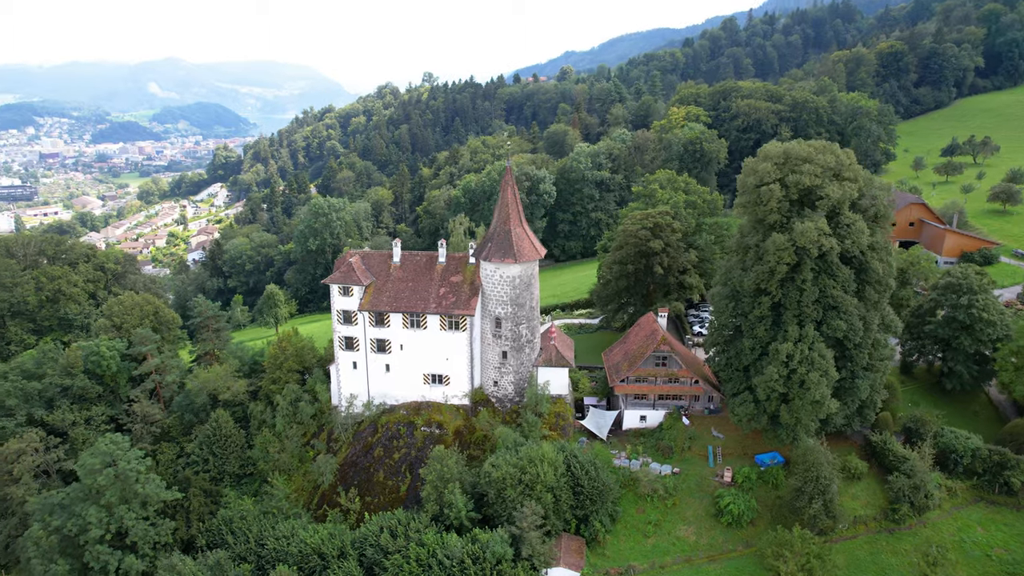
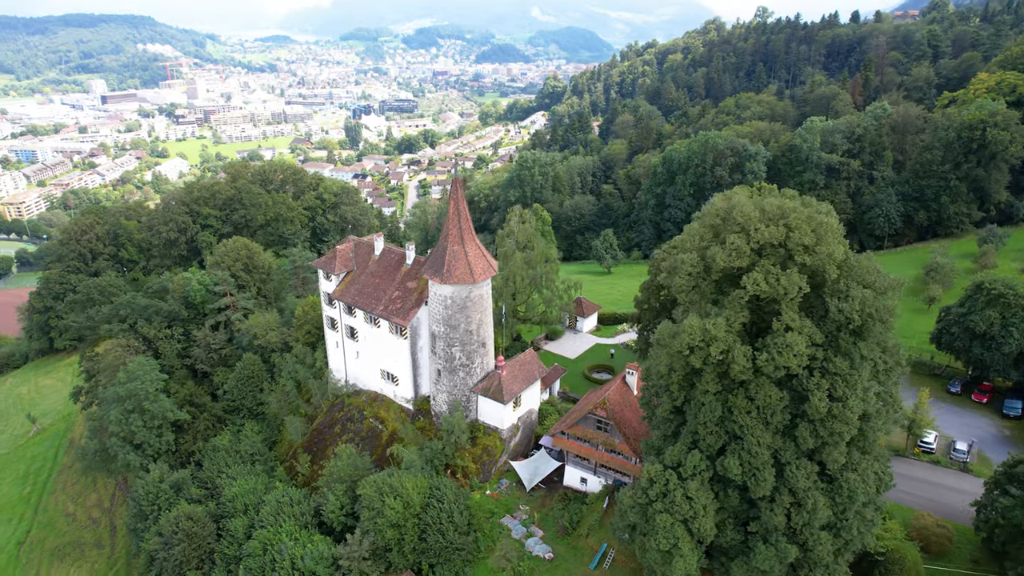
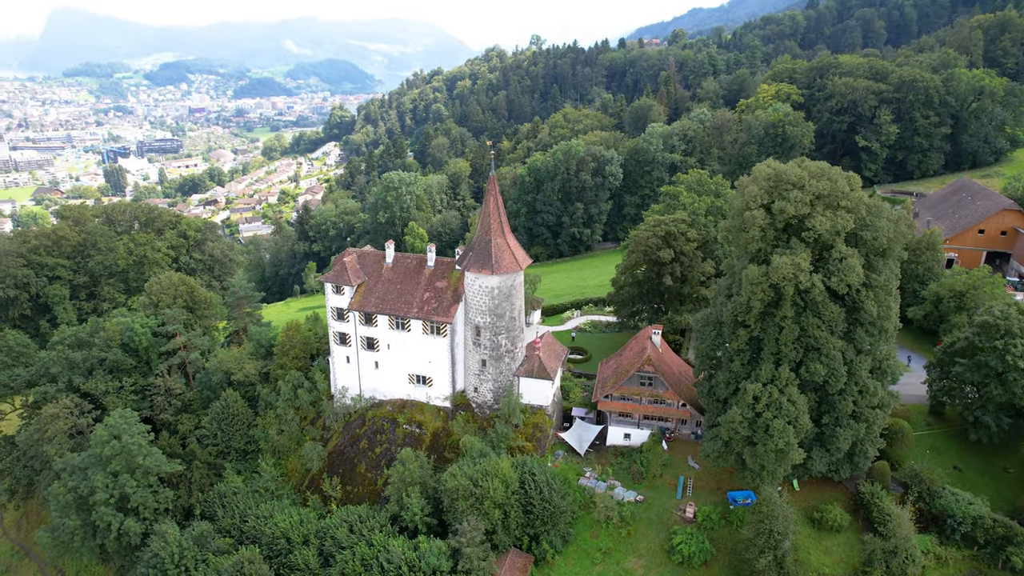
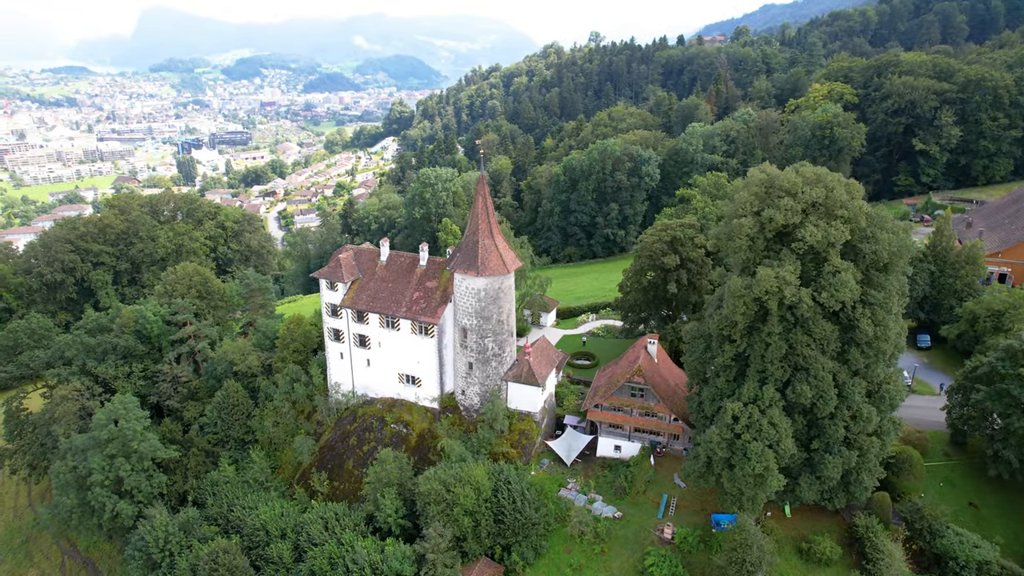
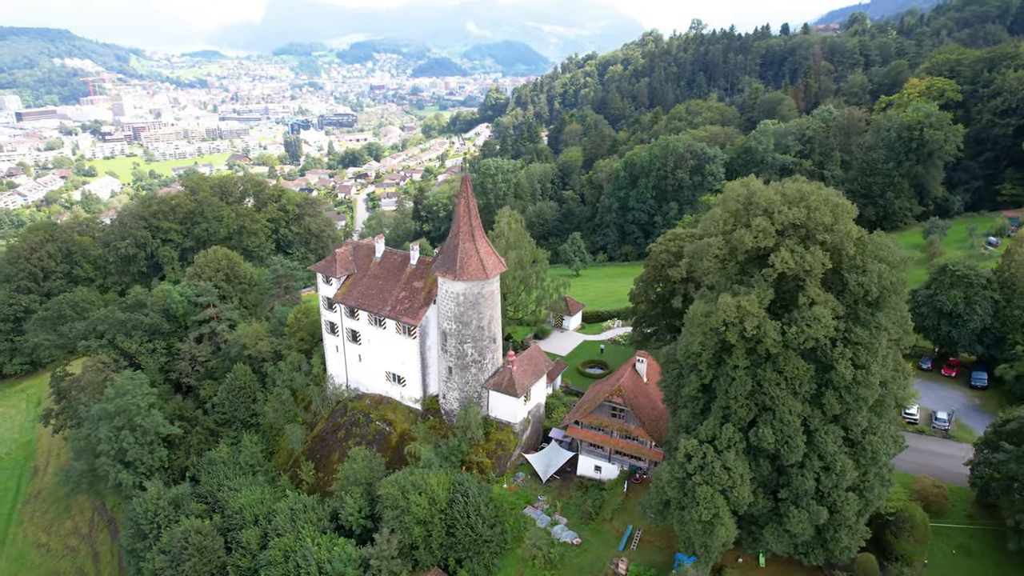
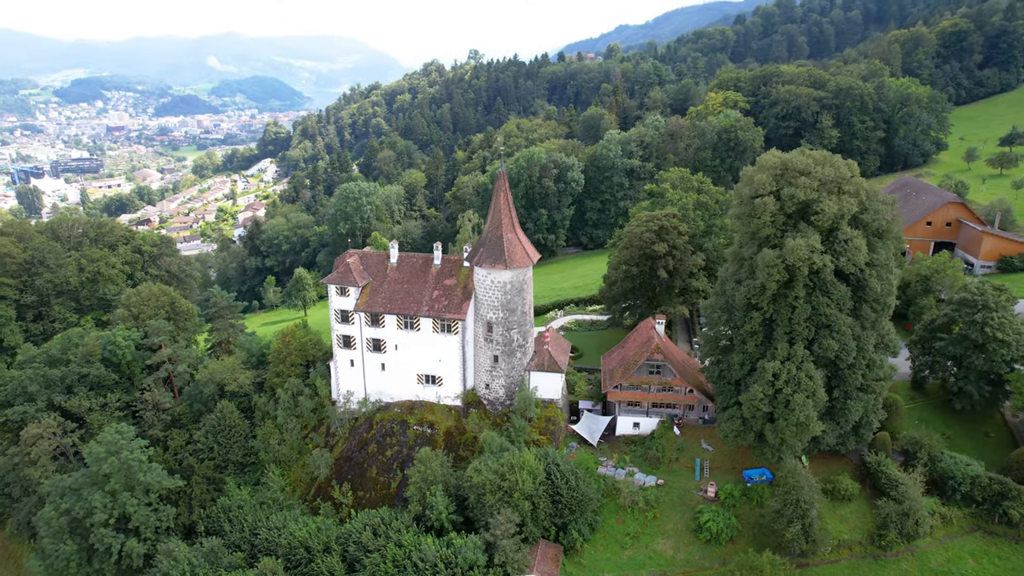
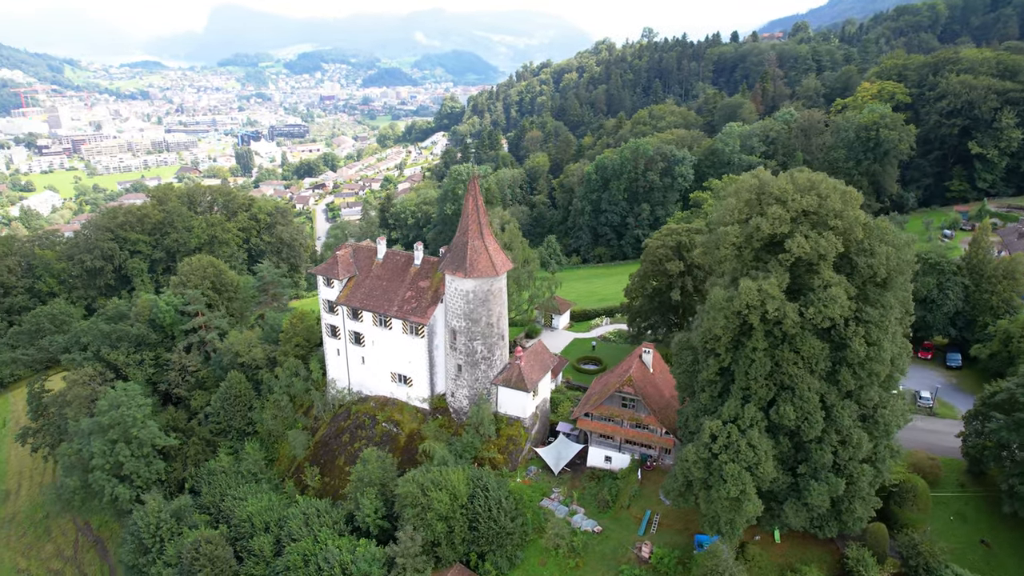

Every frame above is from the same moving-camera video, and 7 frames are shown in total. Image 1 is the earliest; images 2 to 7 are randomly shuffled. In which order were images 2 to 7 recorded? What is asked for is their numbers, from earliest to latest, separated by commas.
6, 3, 4, 7, 5, 2
